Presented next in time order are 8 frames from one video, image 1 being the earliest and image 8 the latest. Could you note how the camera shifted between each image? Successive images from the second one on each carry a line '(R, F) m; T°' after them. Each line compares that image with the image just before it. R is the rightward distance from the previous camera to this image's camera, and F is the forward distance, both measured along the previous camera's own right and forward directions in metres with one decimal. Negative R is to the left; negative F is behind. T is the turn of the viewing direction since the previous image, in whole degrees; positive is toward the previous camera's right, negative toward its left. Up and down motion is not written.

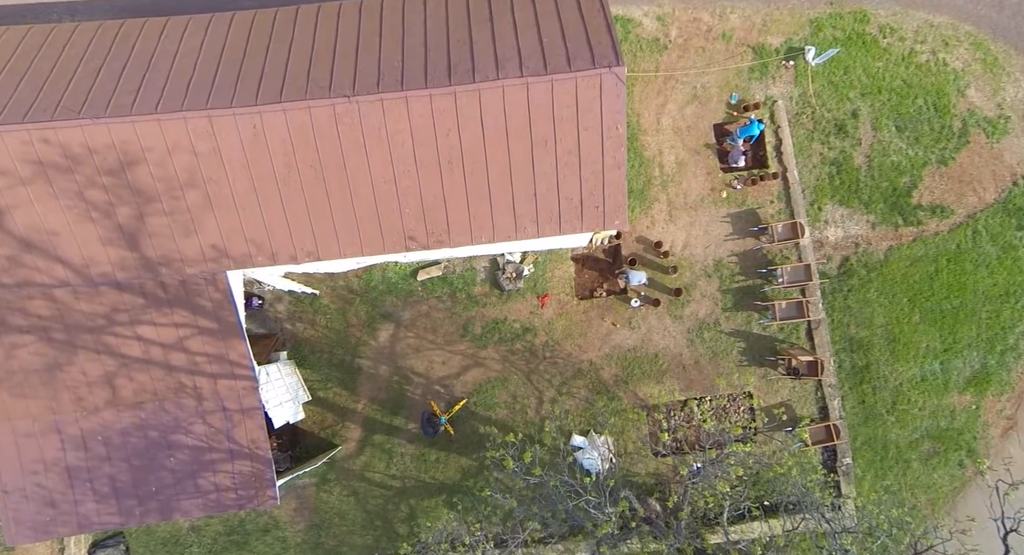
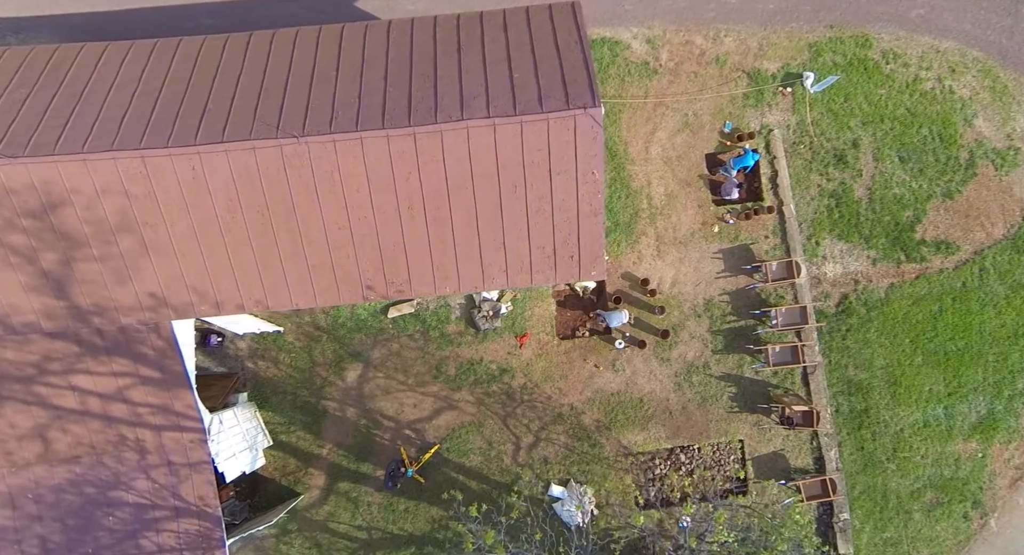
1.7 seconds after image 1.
(+0.5, +1.1) m; 0°
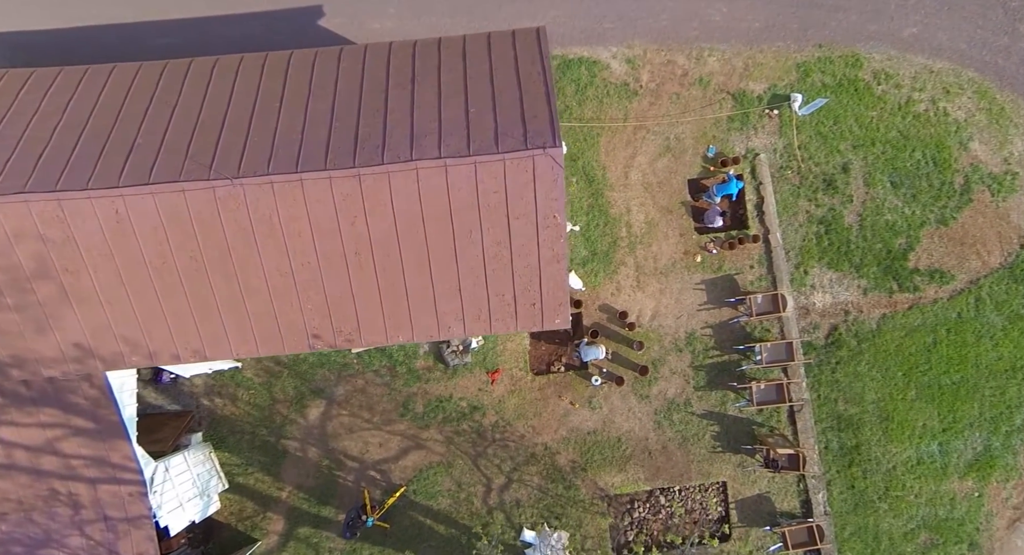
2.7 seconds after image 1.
(+0.5, +0.9) m; 0°
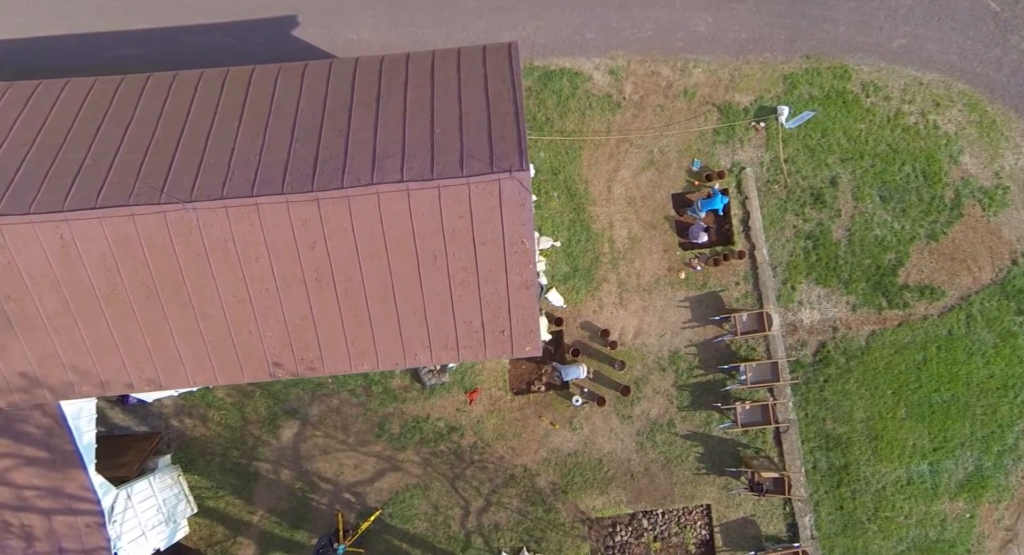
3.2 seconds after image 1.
(+0.3, +0.4) m; 0°
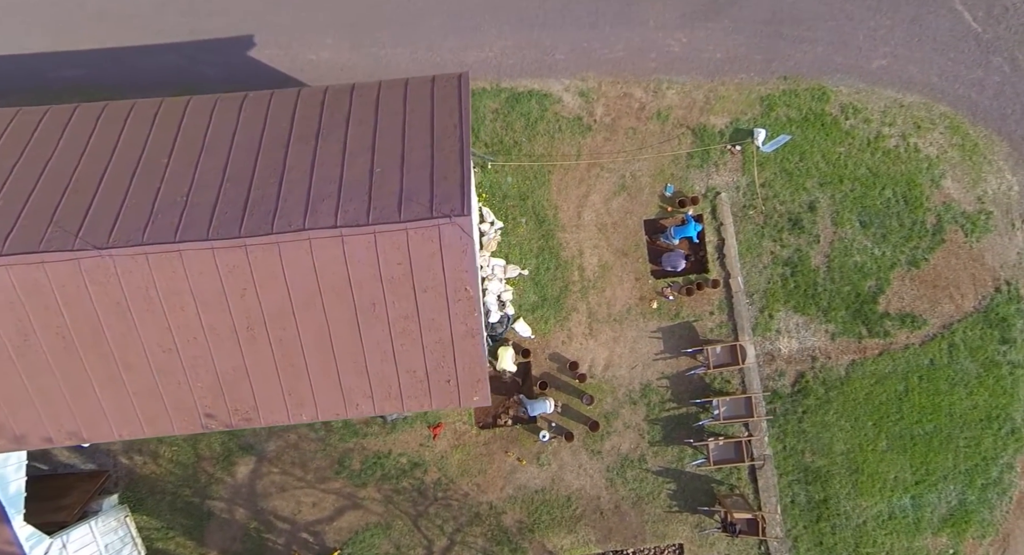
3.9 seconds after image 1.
(+0.5, +0.6) m; 0°
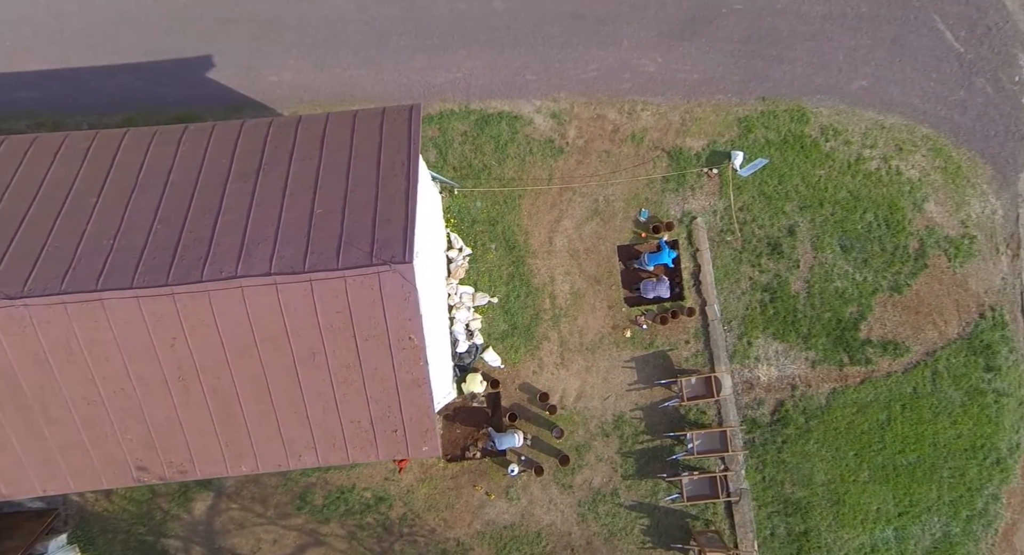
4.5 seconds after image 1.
(+0.4, +0.5) m; 0°
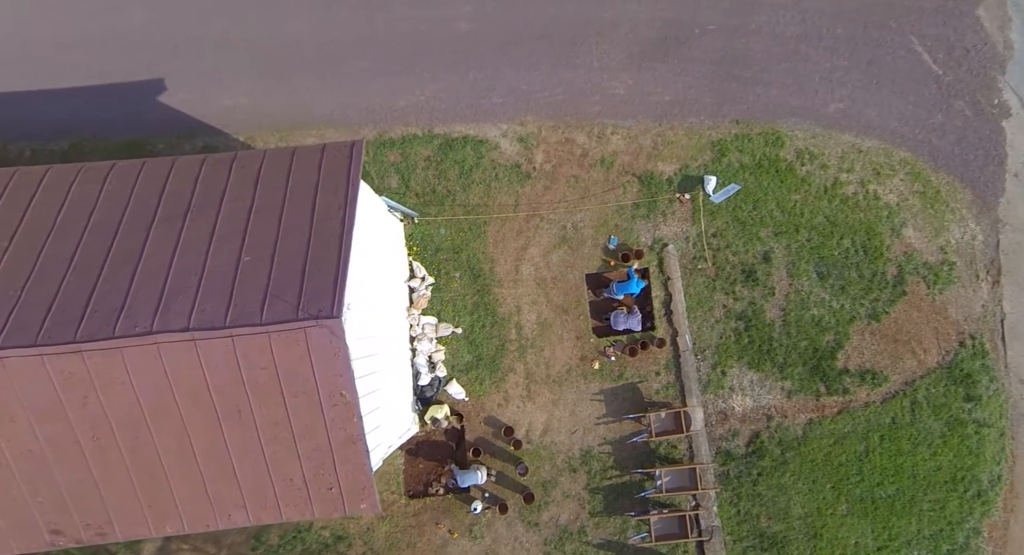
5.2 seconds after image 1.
(+0.5, +0.5) m; 0°
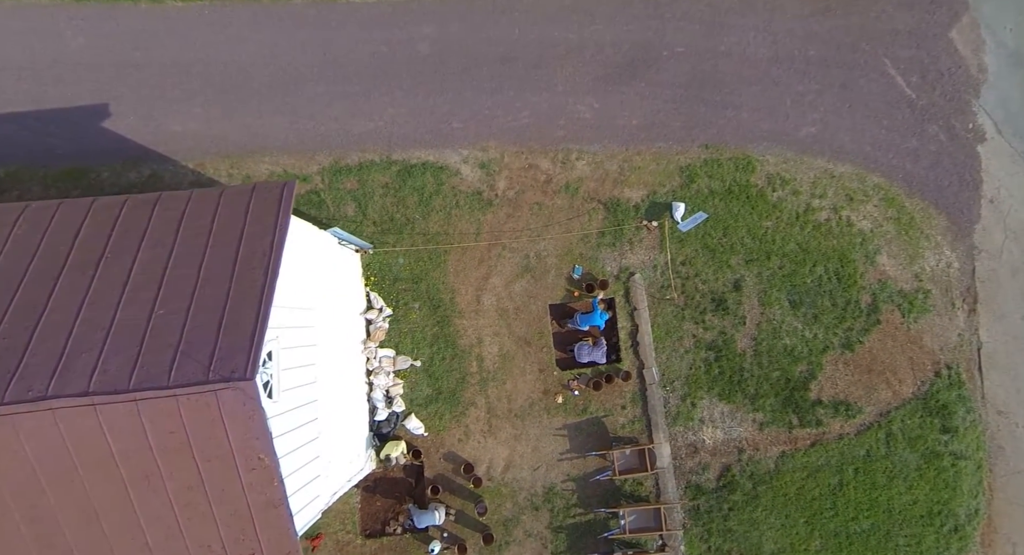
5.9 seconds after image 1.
(+0.5, +0.5) m; +1°
